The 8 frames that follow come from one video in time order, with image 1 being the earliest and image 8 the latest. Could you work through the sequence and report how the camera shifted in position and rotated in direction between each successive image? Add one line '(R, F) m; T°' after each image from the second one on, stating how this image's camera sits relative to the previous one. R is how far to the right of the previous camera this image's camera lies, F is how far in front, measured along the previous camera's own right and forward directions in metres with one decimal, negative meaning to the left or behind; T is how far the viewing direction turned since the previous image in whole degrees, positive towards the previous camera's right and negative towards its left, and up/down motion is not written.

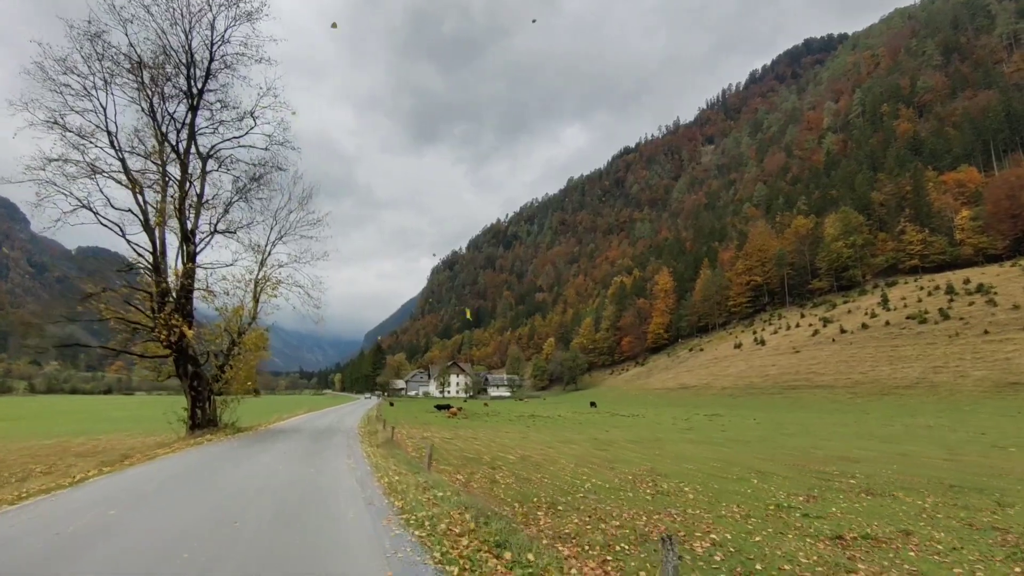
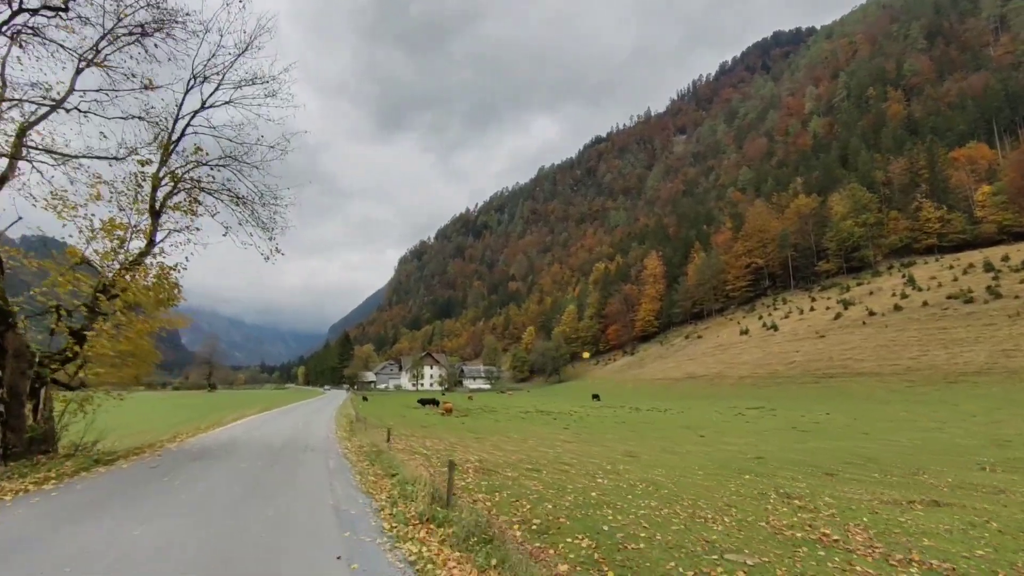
(-3.6, +10.7) m; +4°
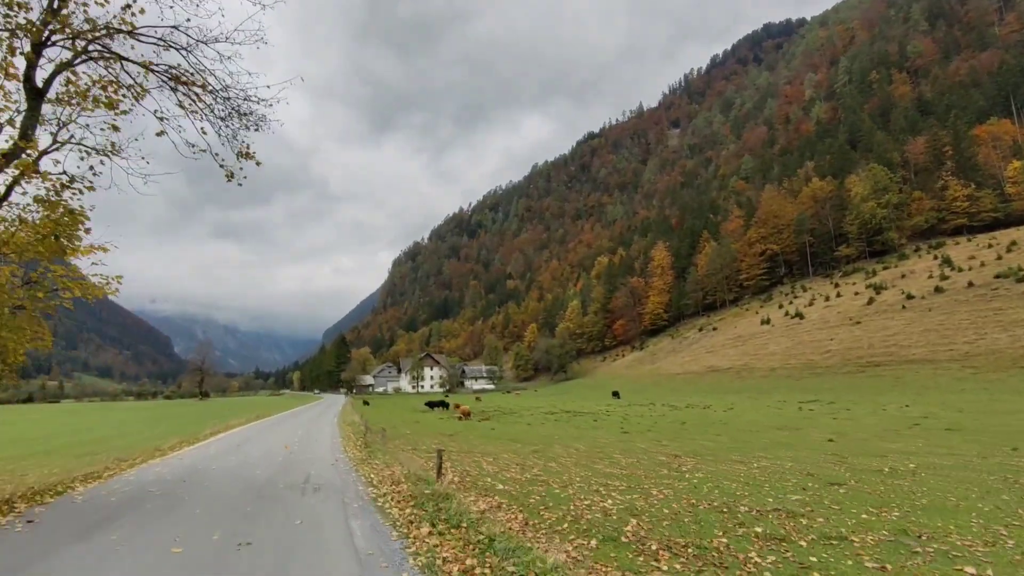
(-2.2, +5.5) m; +1°
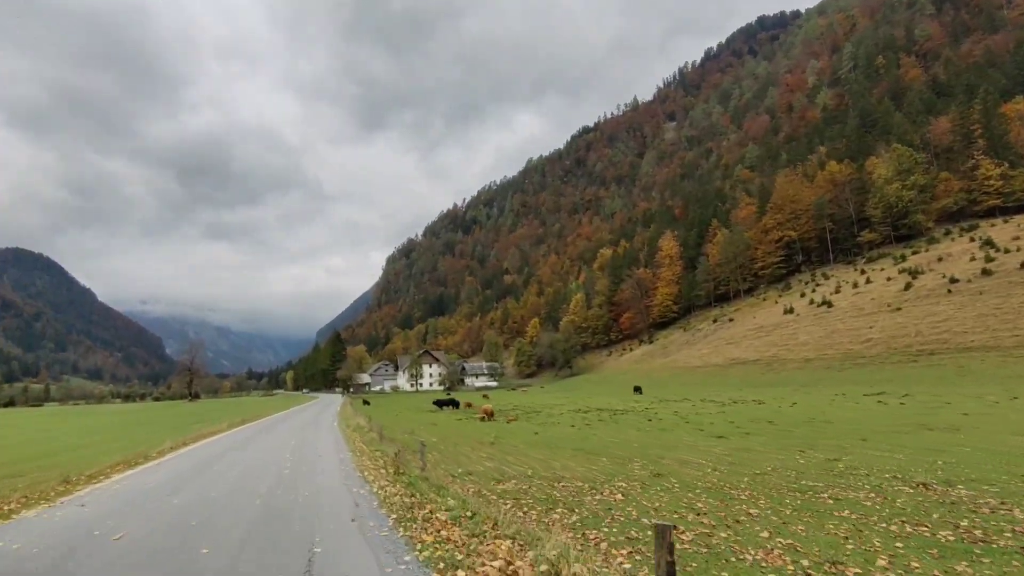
(-2.2, +5.6) m; +1°
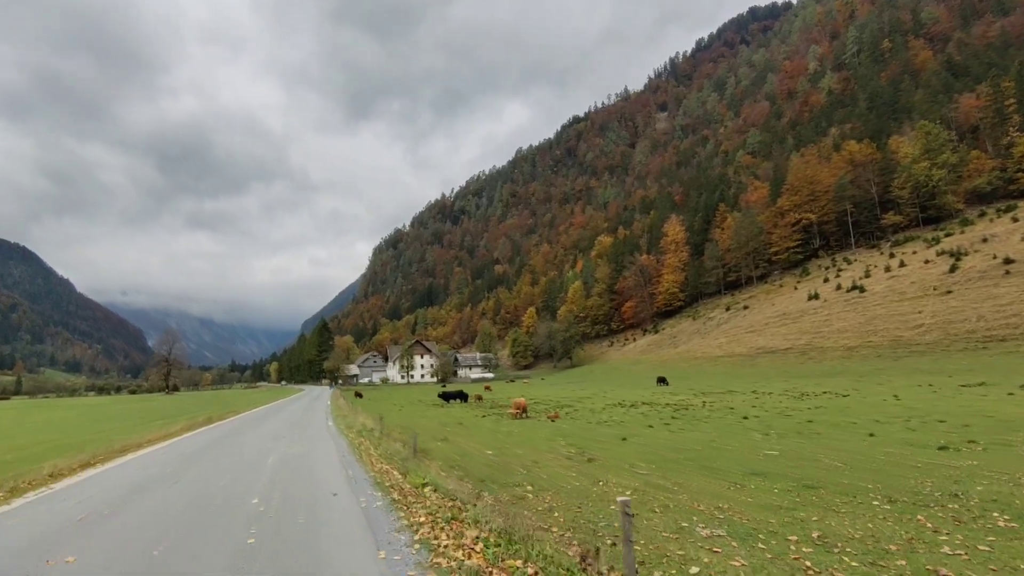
(-2.7, +6.8) m; +1°
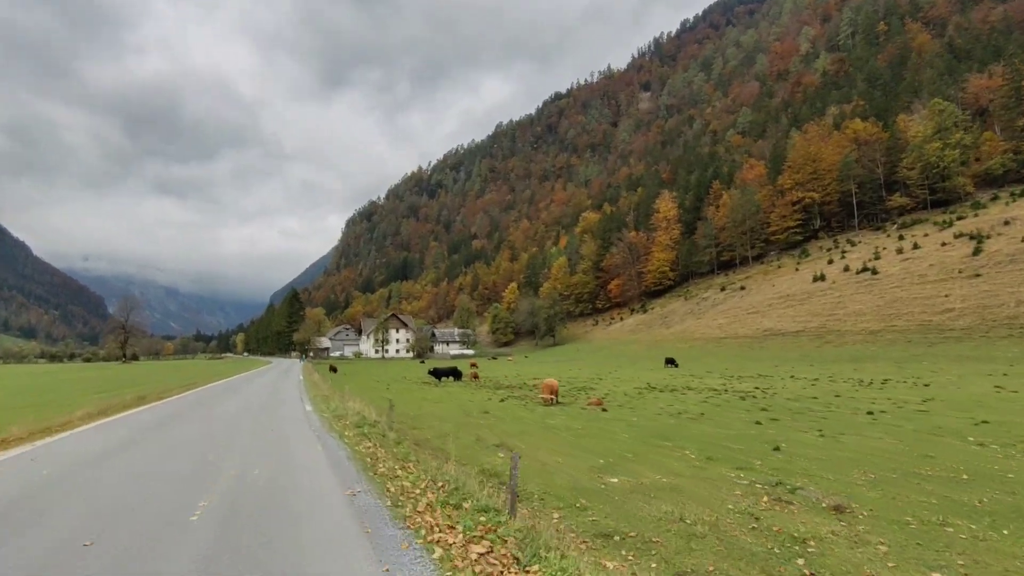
(-2.4, +6.0) m; +3°
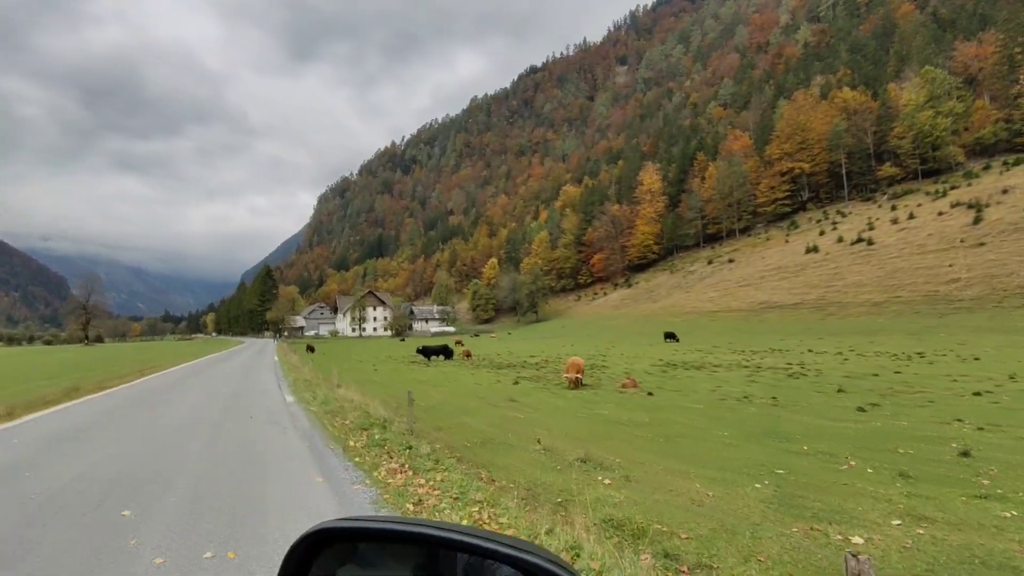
(-1.5, +3.4) m; +3°
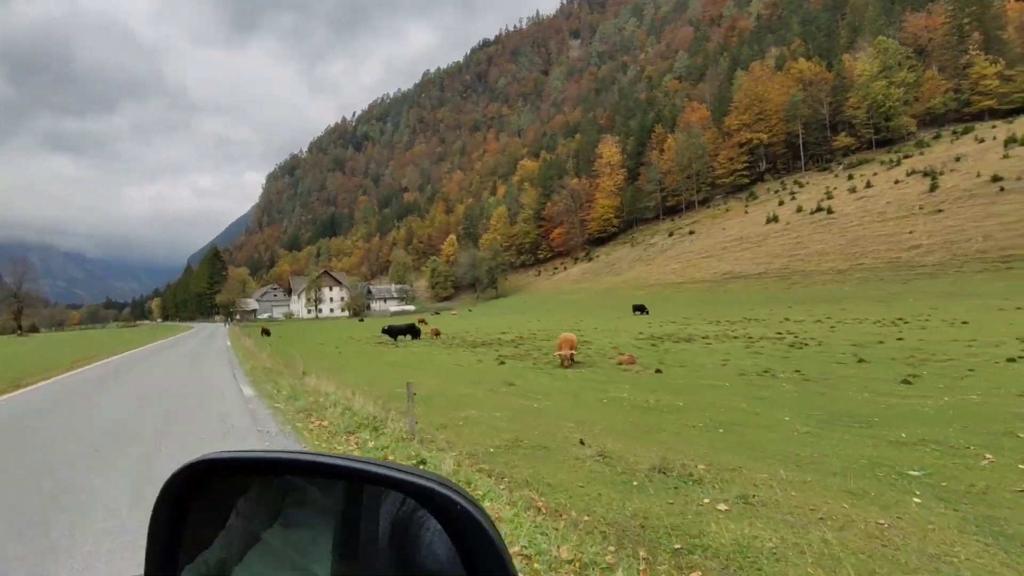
(-0.9, +2.0) m; +4°
